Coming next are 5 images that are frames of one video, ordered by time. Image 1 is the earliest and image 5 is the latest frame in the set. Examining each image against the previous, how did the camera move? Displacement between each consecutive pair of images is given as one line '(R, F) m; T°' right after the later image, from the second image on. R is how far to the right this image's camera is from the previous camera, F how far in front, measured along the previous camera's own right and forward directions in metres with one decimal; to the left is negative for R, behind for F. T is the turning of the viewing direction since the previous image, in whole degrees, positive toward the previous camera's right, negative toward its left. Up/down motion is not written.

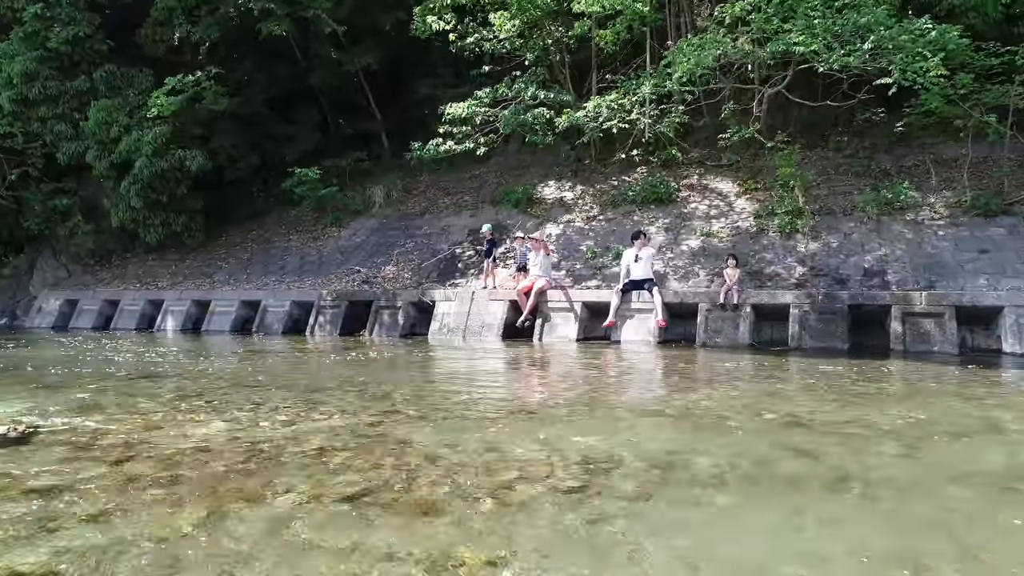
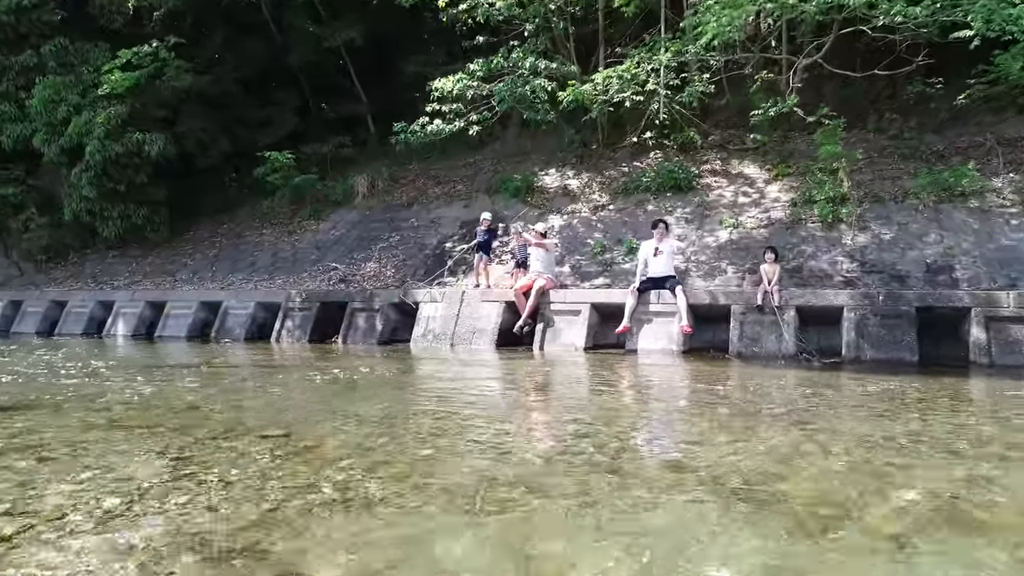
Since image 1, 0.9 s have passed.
(+0.1, +1.7) m; 0°
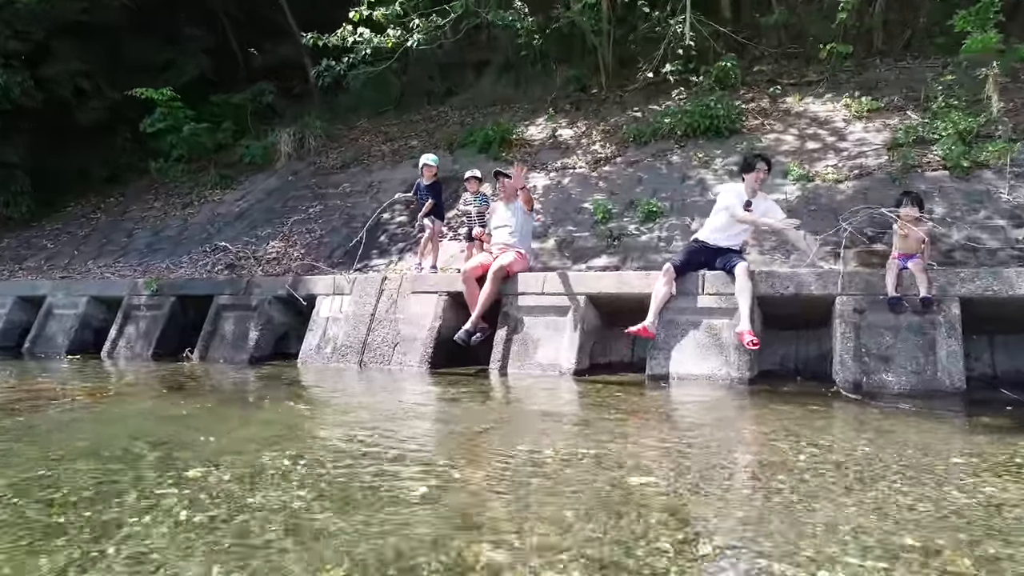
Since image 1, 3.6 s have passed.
(+0.5, +3.7) m; 0°
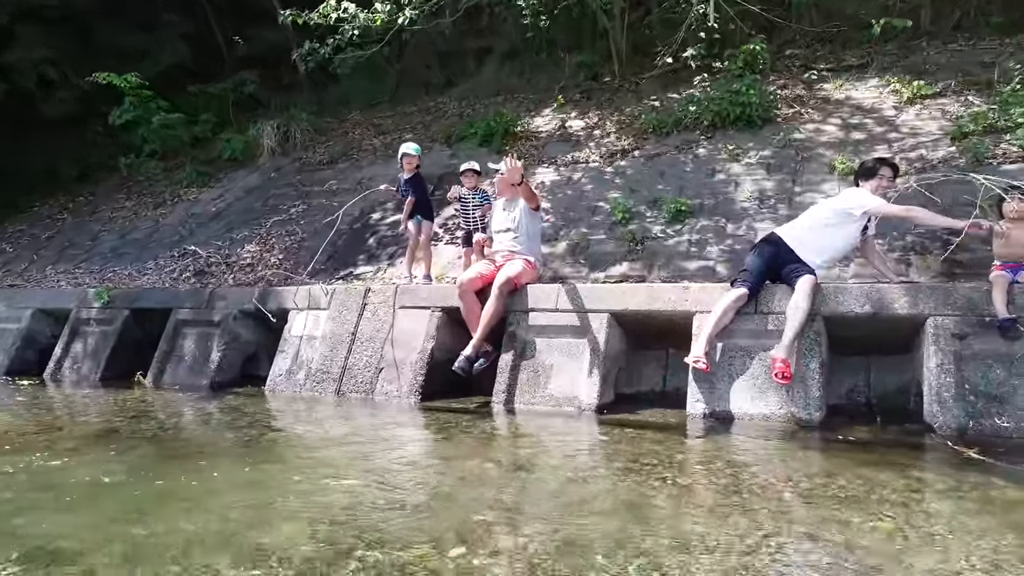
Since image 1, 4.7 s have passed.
(0.0, +1.0) m; 0°
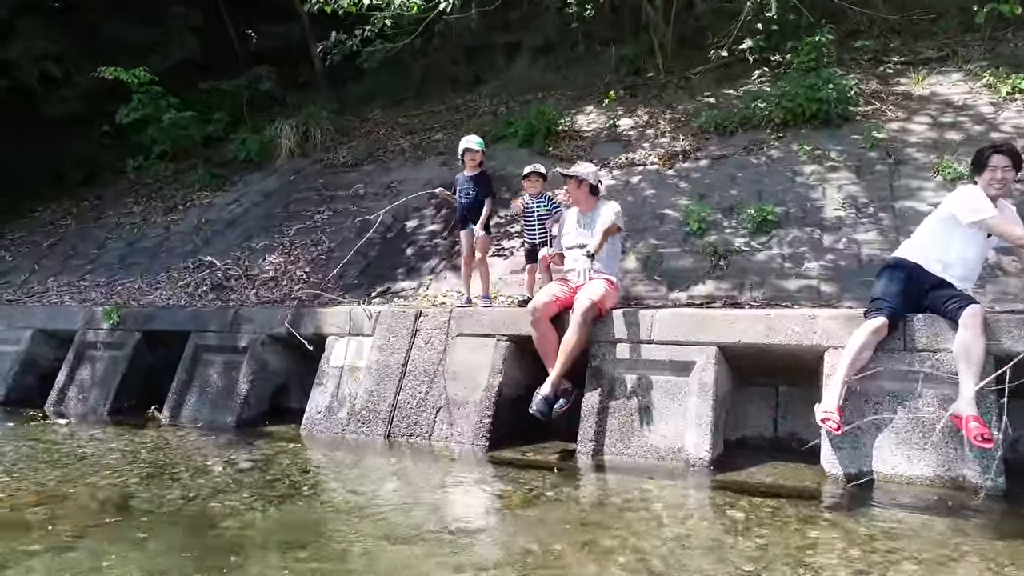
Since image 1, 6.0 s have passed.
(-0.5, +0.7) m; 0°
